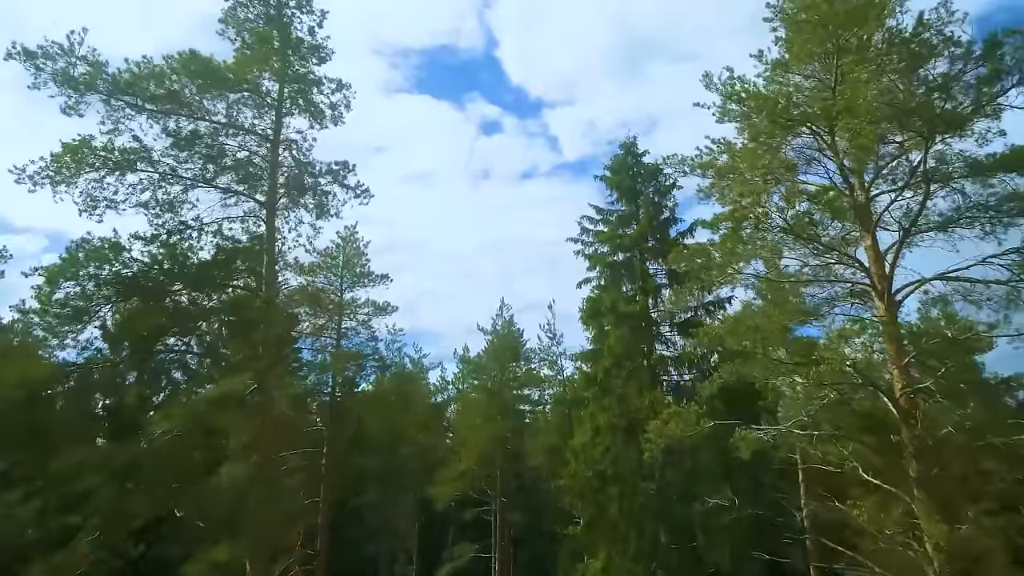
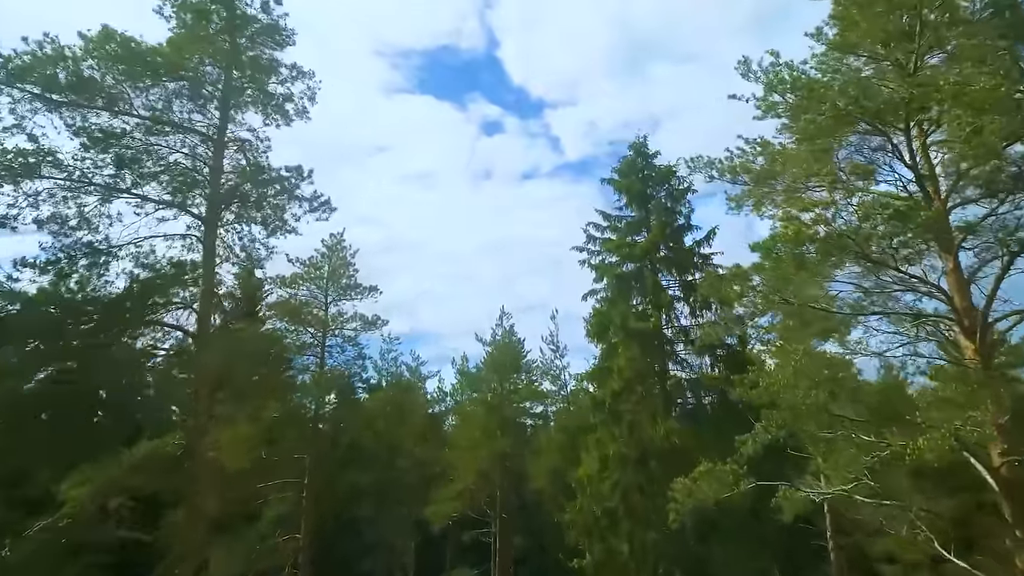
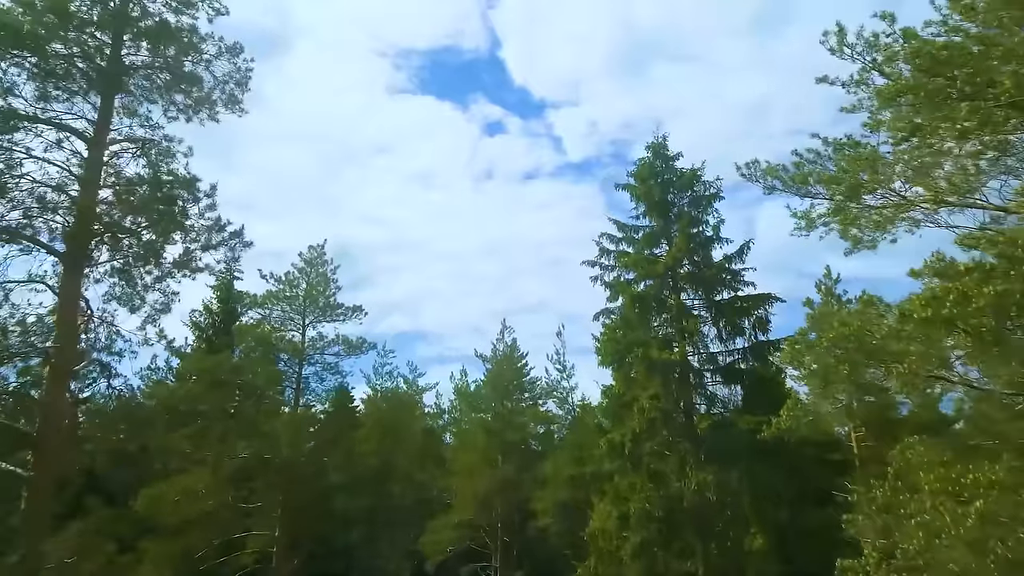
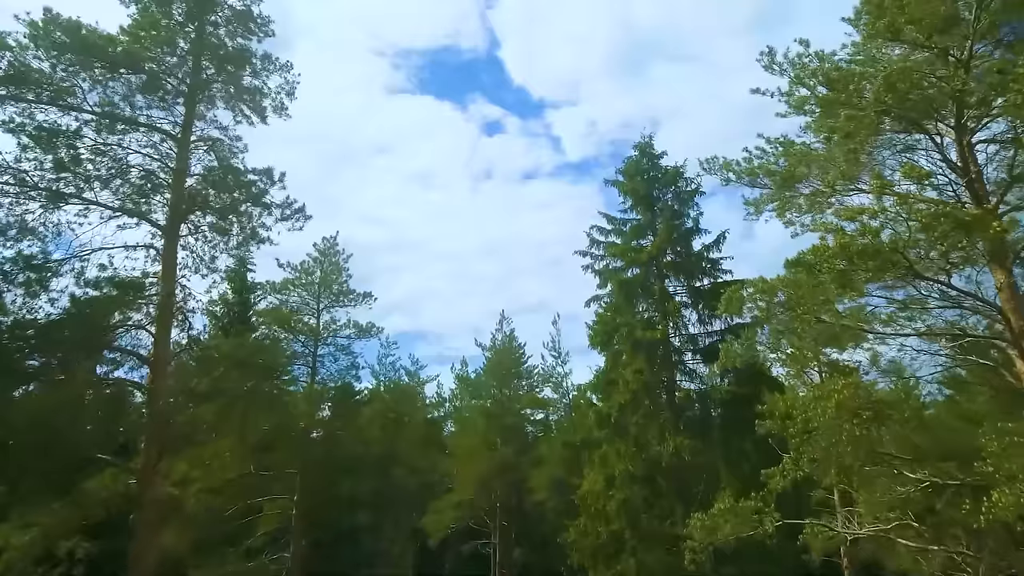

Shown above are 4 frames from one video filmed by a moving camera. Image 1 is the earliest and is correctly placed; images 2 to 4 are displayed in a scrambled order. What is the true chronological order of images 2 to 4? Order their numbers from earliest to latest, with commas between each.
2, 4, 3
